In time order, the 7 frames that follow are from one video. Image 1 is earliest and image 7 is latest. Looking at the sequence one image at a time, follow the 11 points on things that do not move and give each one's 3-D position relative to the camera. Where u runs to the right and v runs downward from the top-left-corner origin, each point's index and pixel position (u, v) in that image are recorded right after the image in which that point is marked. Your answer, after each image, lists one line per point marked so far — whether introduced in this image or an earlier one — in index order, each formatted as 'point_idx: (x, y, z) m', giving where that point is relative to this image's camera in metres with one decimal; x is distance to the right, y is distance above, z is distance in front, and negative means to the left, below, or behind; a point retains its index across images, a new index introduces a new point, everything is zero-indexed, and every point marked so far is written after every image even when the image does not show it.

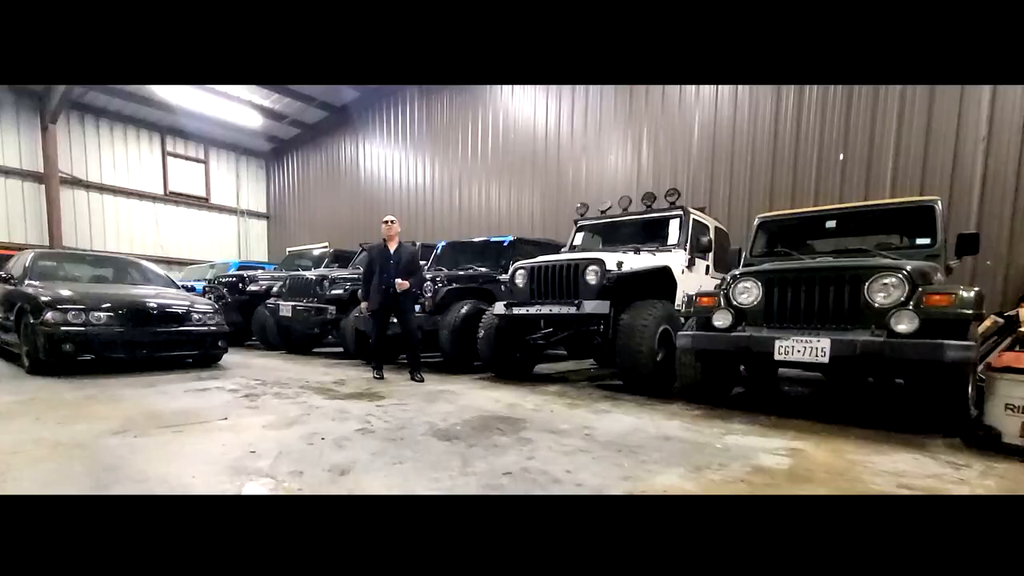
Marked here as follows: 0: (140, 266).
0: (-4.7, +0.3, +6.0) m
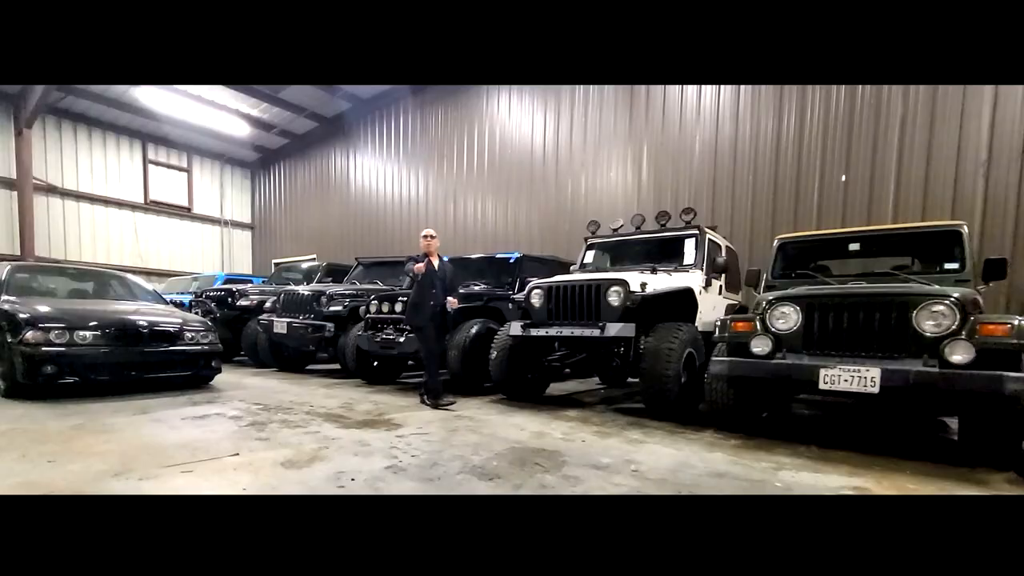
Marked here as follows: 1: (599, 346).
0: (-4.6, +0.1, +5.7) m
1: (+0.7, -0.4, +3.6) m
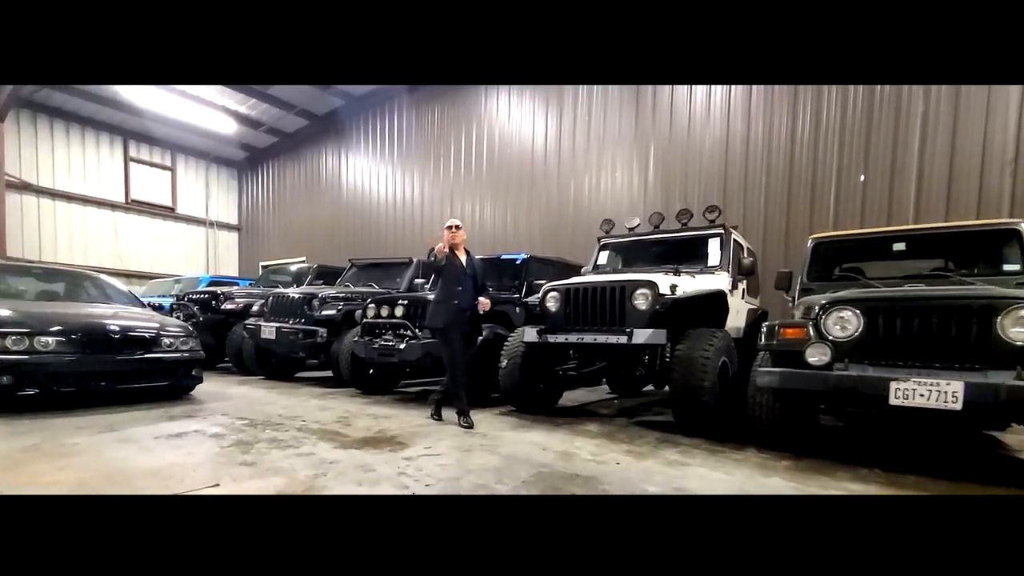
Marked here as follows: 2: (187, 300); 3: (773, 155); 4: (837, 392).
0: (-4.6, +0.1, +5.3) m
1: (+0.8, -0.4, +3.2) m
2: (-4.5, -0.2, +6.6) m
3: (+3.3, +1.7, +6.1) m
4: (+1.5, -0.5, +2.3) m
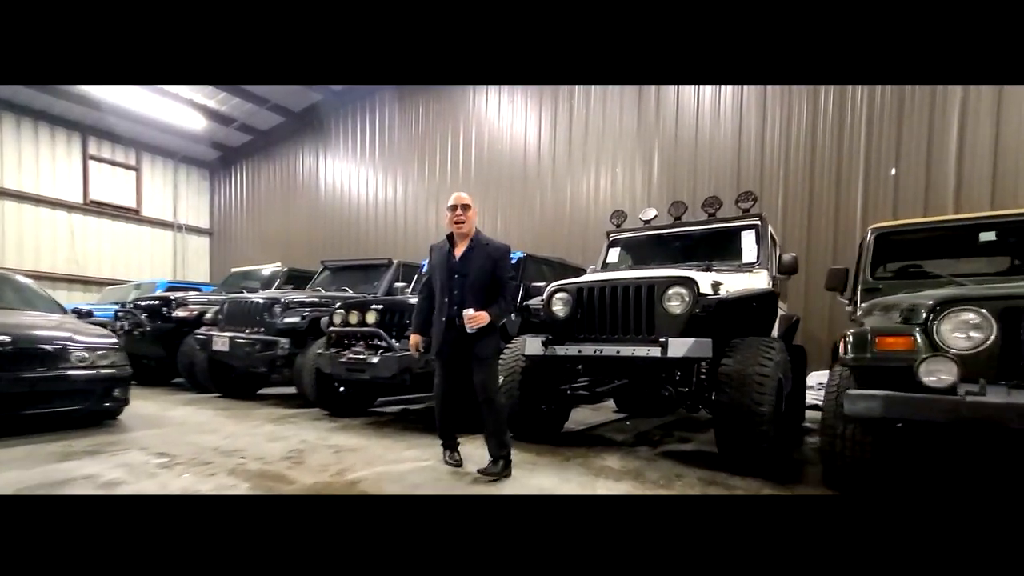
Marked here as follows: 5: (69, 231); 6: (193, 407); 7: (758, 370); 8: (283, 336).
0: (-4.6, +0.1, +4.5) m
1: (+0.8, -0.4, +2.6) m
2: (-4.6, -0.2, +5.8) m
3: (+3.3, +1.6, +5.6) m
4: (+1.6, -0.5, +1.6) m
5: (-9.5, +1.2, +10.2) m
6: (-3.0, -1.1, +4.5) m
7: (+1.2, -0.4, +2.3) m
8: (-2.1, -0.4, +4.4) m
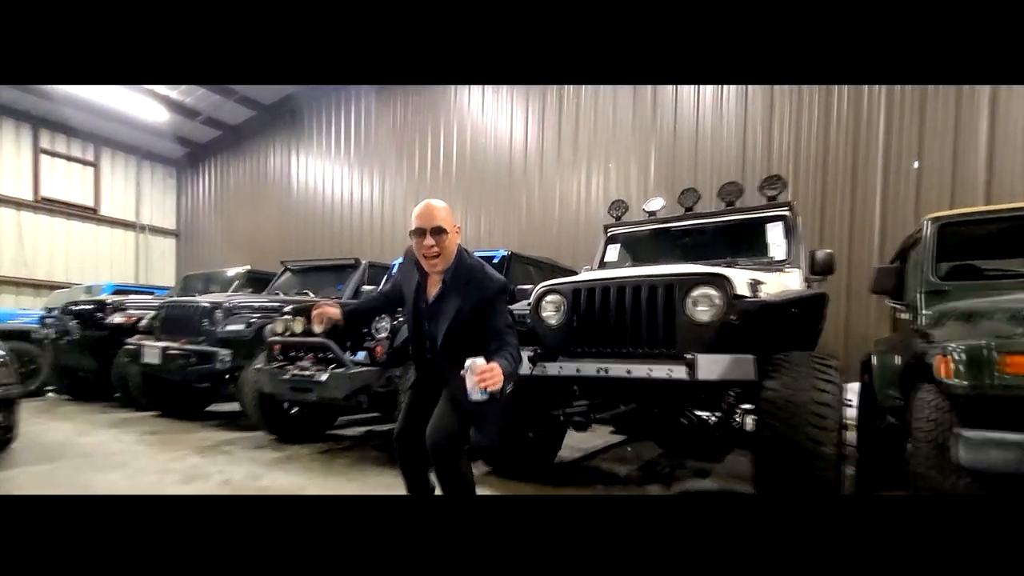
0: (-4.8, +0.1, +3.7) m
1: (+0.7, -0.4, +2.0) m
2: (-4.7, -0.3, +5.0) m
3: (+3.1, +1.6, +5.1) m
4: (+1.5, -0.5, +1.1) m
5: (-9.8, +1.1, +9.4) m
6: (-3.2, -1.1, +3.8) m
7: (+1.1, -0.4, +1.7) m
8: (-2.3, -0.5, +3.8) m
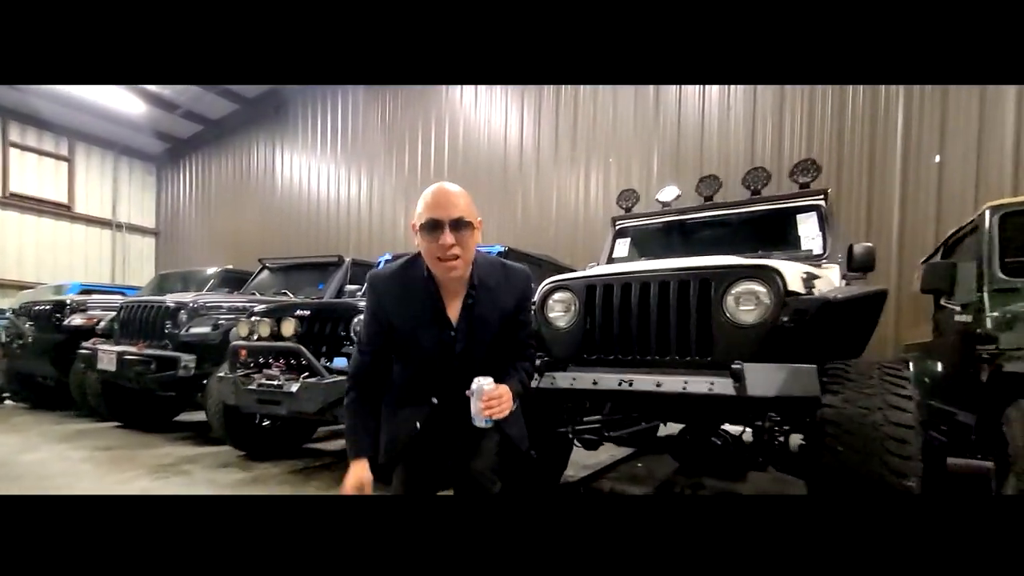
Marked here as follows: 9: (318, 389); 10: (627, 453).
0: (-4.8, +0.1, +3.3) m
1: (+0.7, -0.4, +1.7) m
2: (-4.8, -0.3, +4.6) m
3: (+3.1, +1.6, +4.8) m
4: (+1.5, -0.4, +0.8) m
5: (-9.9, +1.1, +8.9) m
6: (-3.2, -1.1, +3.4) m
7: (+1.1, -0.4, +1.4) m
8: (-2.3, -0.4, +3.4) m
9: (-1.0, -0.5, +2.4) m
10: (+0.8, -1.1, +3.1) m
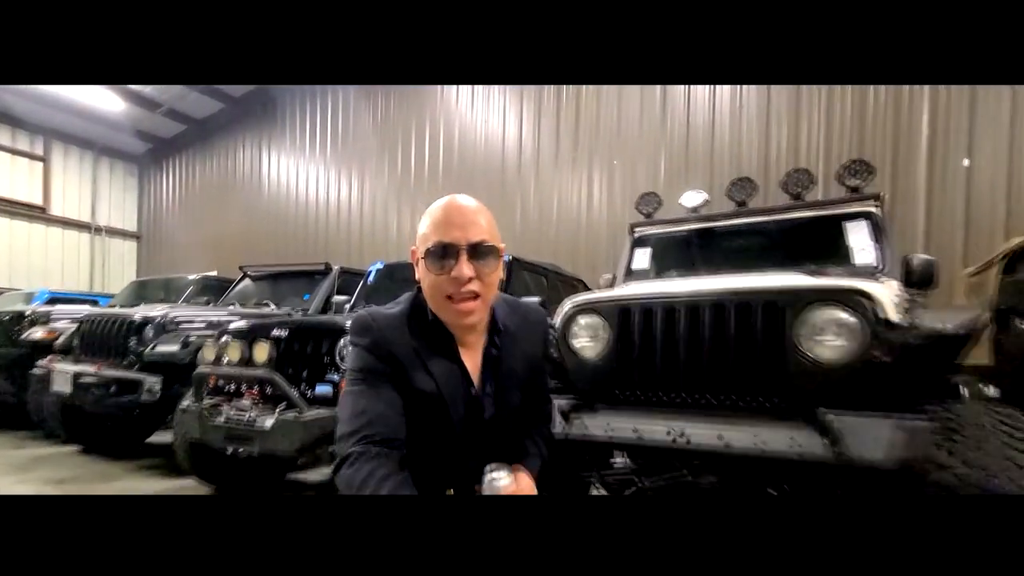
0: (-4.8, 0.0, +2.9) m
1: (+0.8, -0.5, +1.4) m
2: (-4.8, -0.3, +4.2) m
3: (+3.1, +1.5, +4.6) m
4: (+1.6, -0.5, +0.5) m
5: (-10.0, +1.0, +8.4) m
6: (-3.1, -1.2, +3.0) m
7: (+1.2, -0.5, +1.1) m
8: (-2.2, -0.5, +3.0) m
9: (-0.9, -0.6, +2.1) m
10: (+0.8, -1.2, +2.8) m
